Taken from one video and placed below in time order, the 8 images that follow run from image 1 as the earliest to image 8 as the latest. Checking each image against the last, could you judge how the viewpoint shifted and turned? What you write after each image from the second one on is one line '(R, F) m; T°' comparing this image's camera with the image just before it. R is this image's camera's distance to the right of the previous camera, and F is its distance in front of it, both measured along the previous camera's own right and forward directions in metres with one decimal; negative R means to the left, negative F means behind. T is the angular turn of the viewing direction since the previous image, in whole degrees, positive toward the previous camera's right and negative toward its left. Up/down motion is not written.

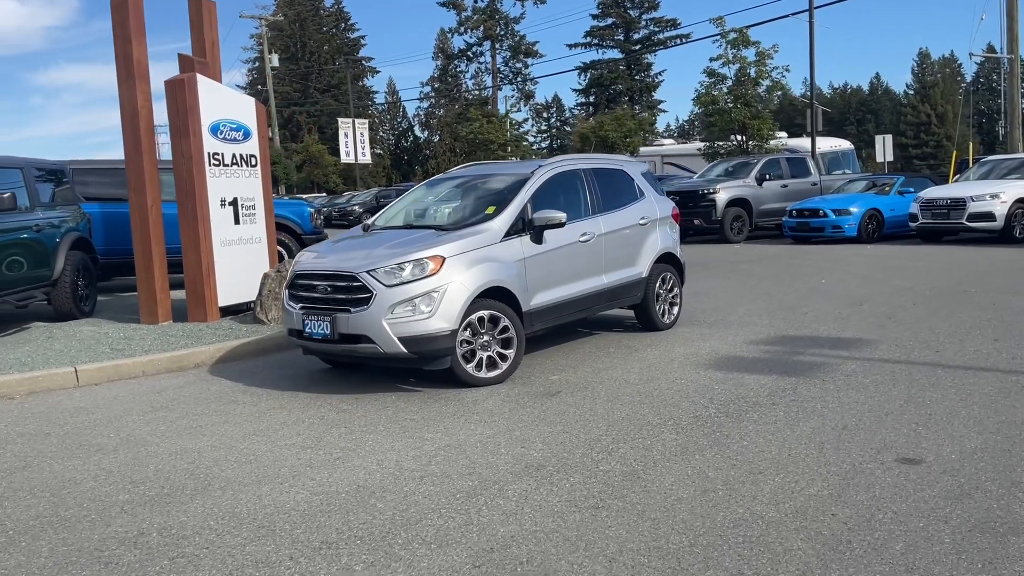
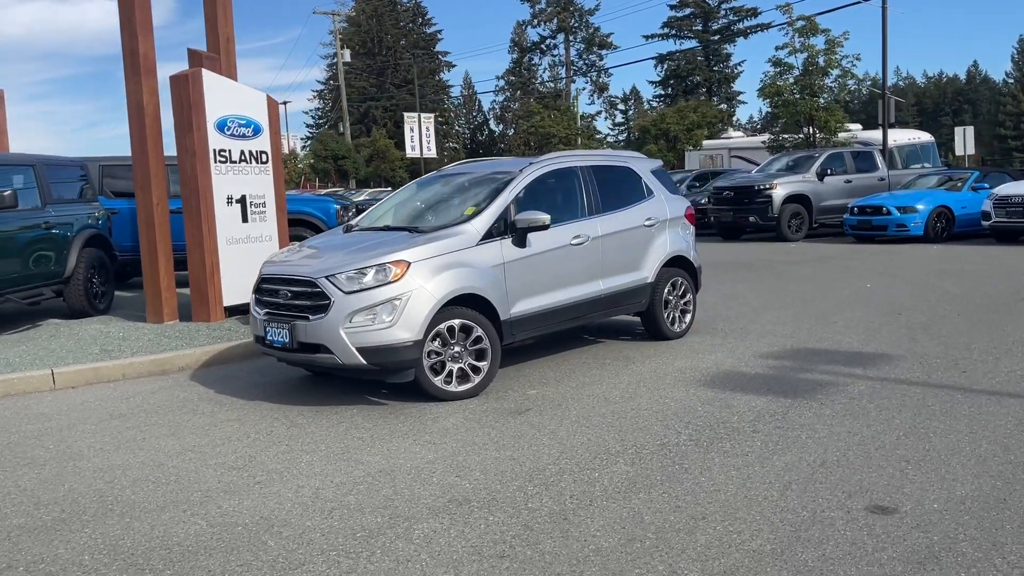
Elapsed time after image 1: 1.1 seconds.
(+0.8, +0.6) m; -5°
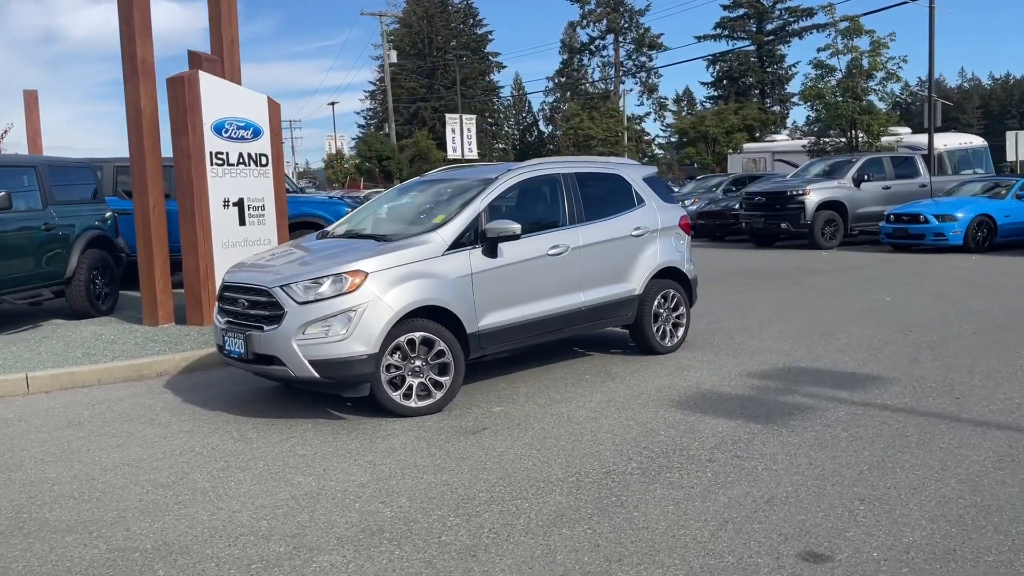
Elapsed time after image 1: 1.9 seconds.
(+0.7, +0.3) m; -3°
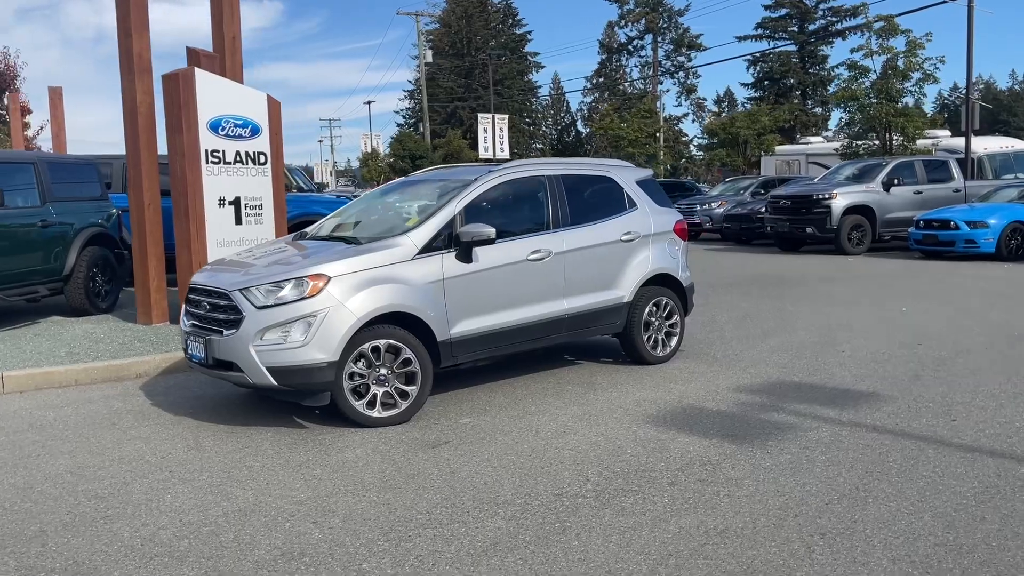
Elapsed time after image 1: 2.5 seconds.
(+0.5, +0.3) m; -2°
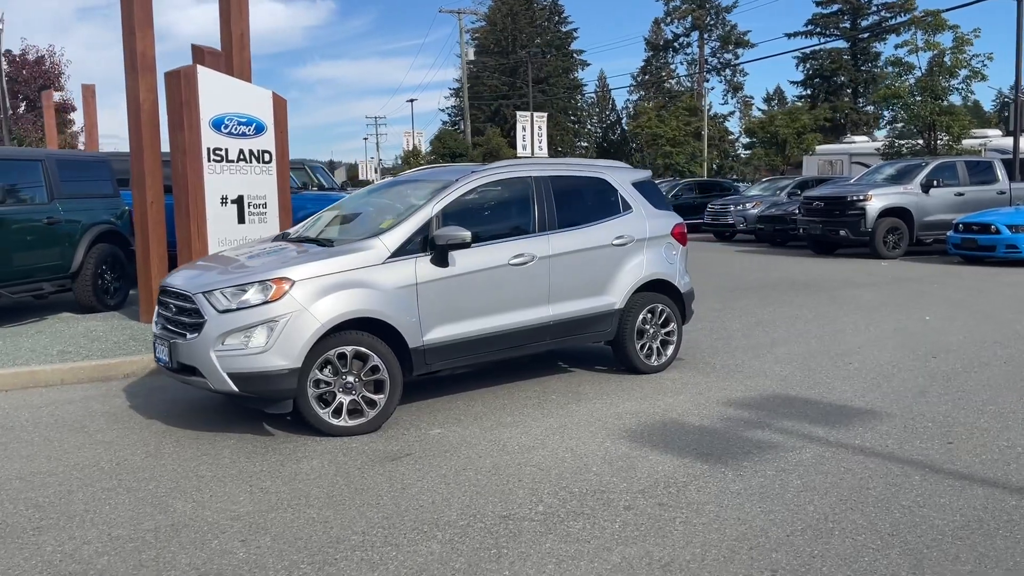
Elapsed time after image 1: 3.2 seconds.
(+0.5, +0.3) m; -3°
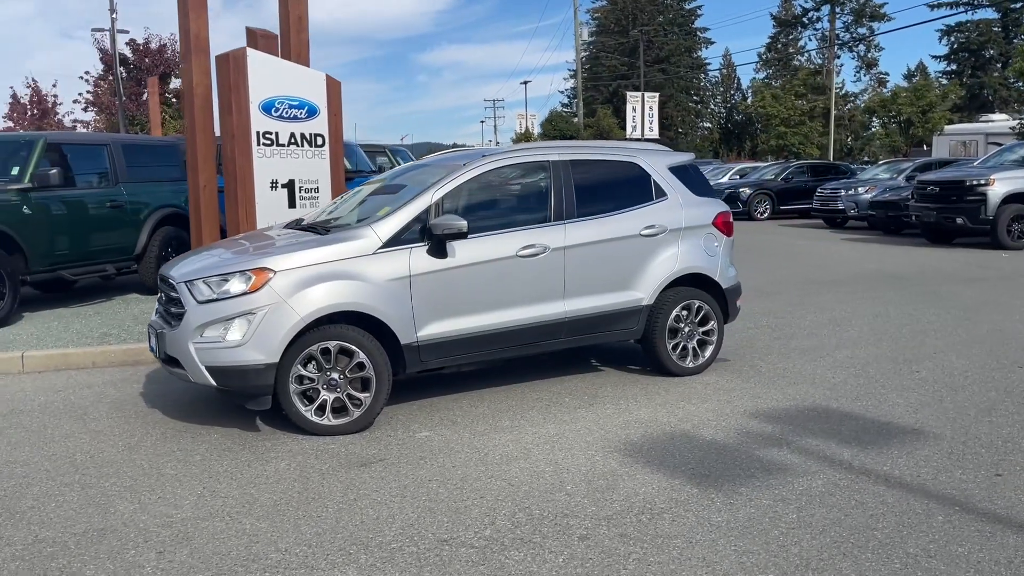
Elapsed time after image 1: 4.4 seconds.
(+0.8, +0.6) m; -8°
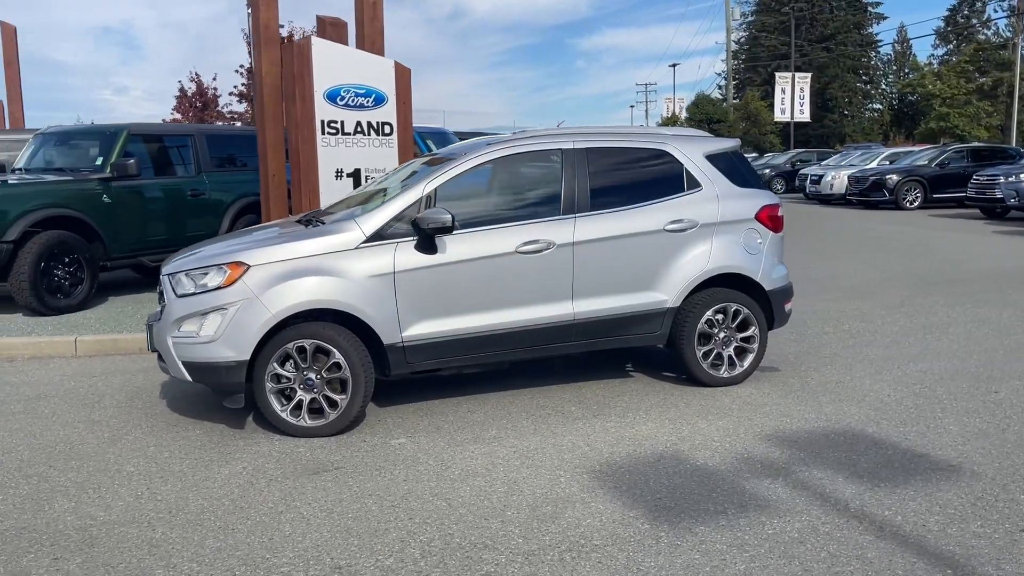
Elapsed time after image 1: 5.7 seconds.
(+1.1, +0.5) m; -10°
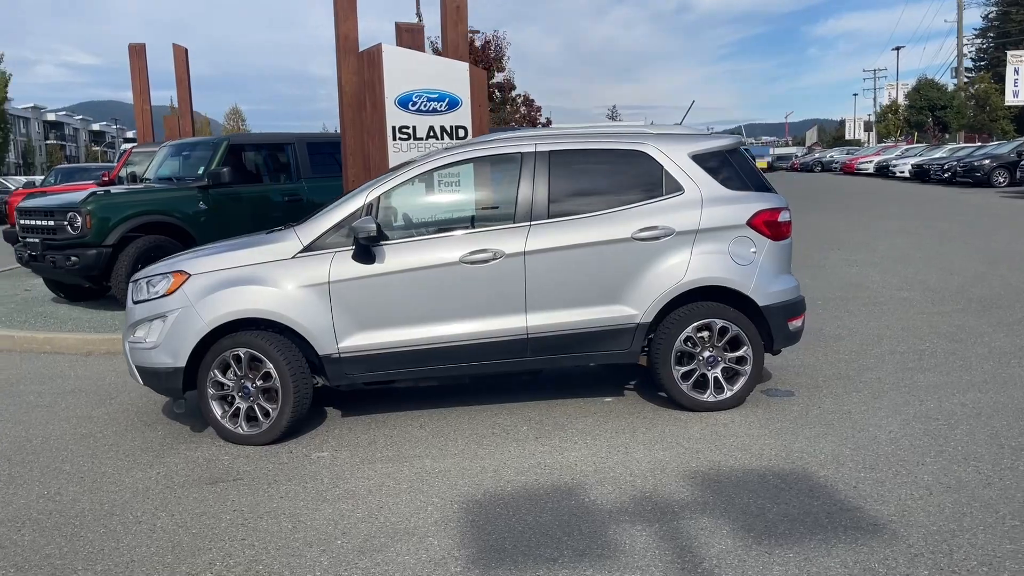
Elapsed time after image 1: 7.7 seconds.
(+1.8, +0.5) m; -14°
